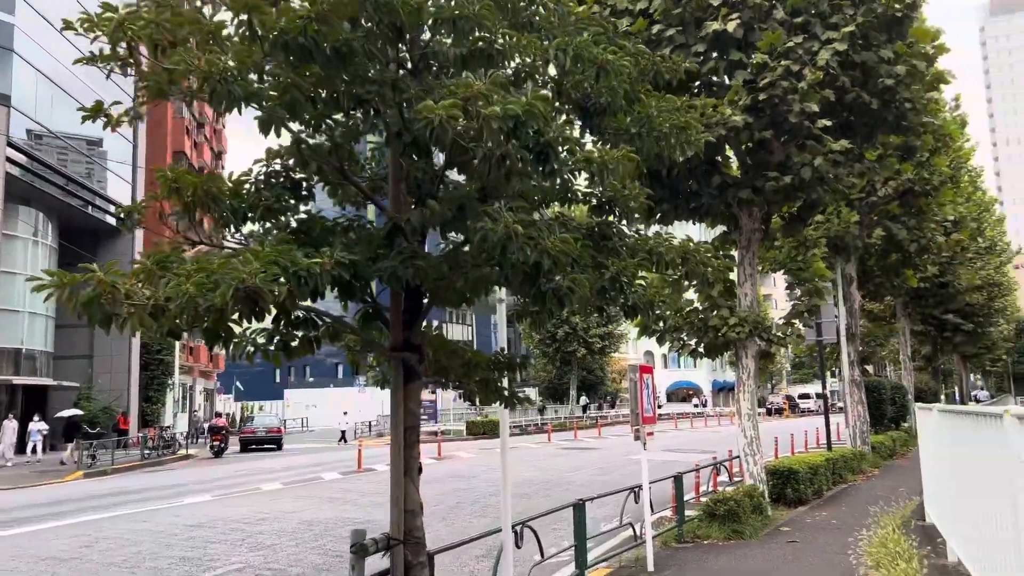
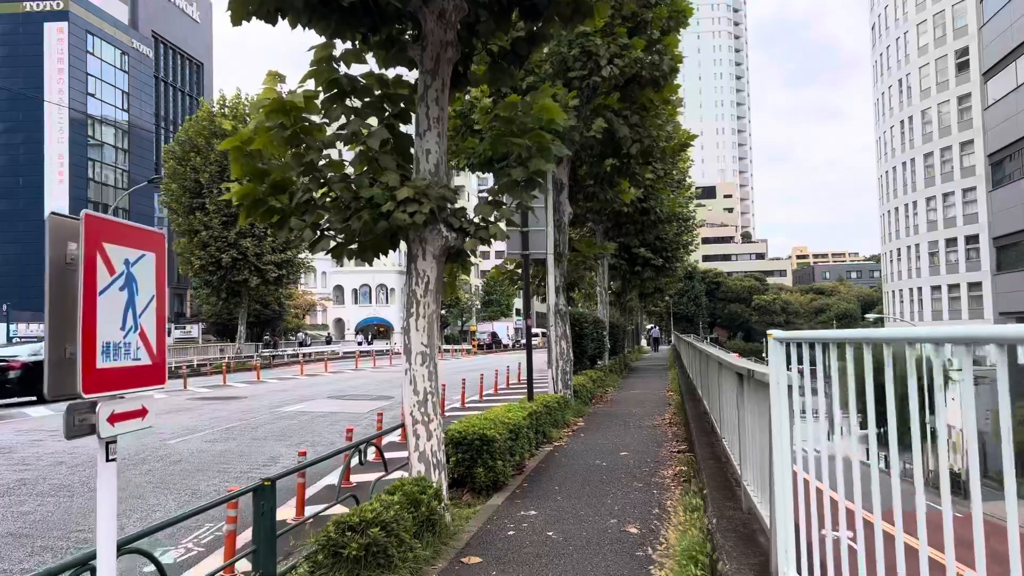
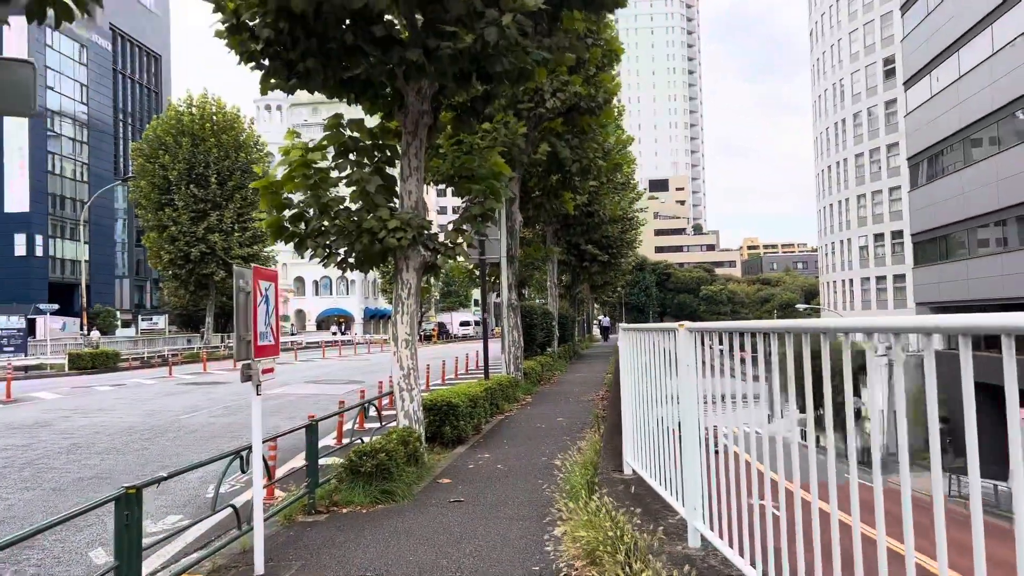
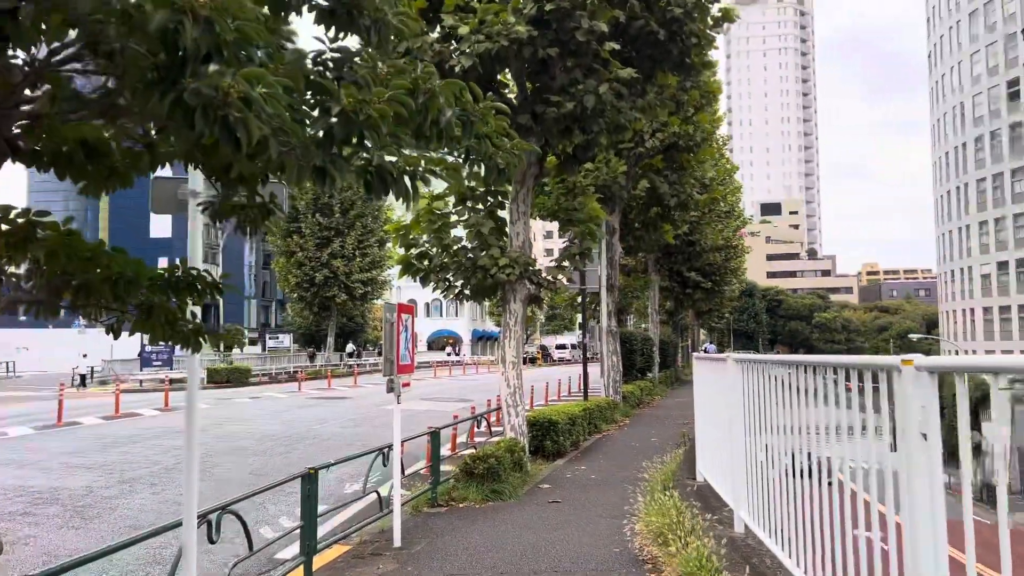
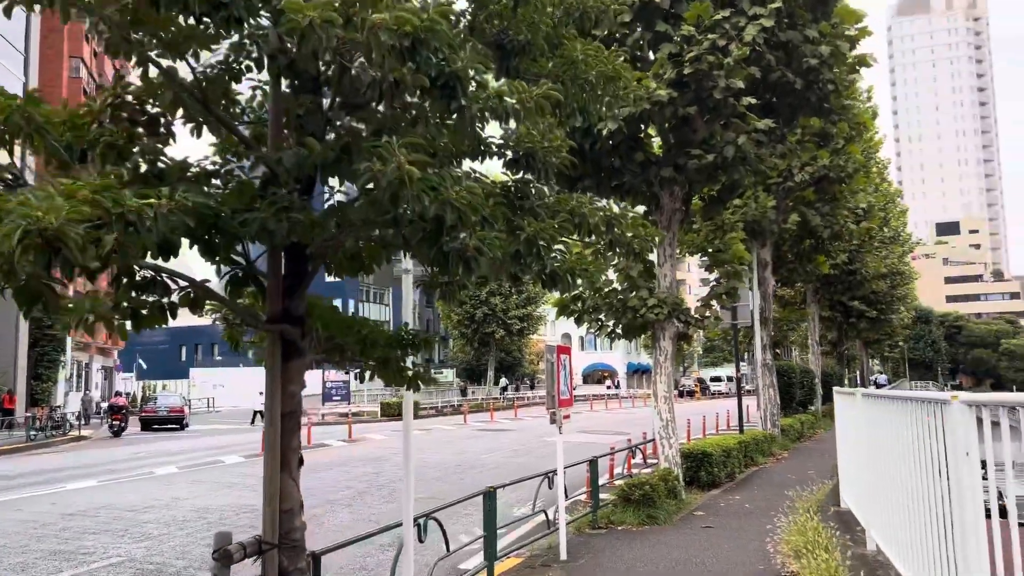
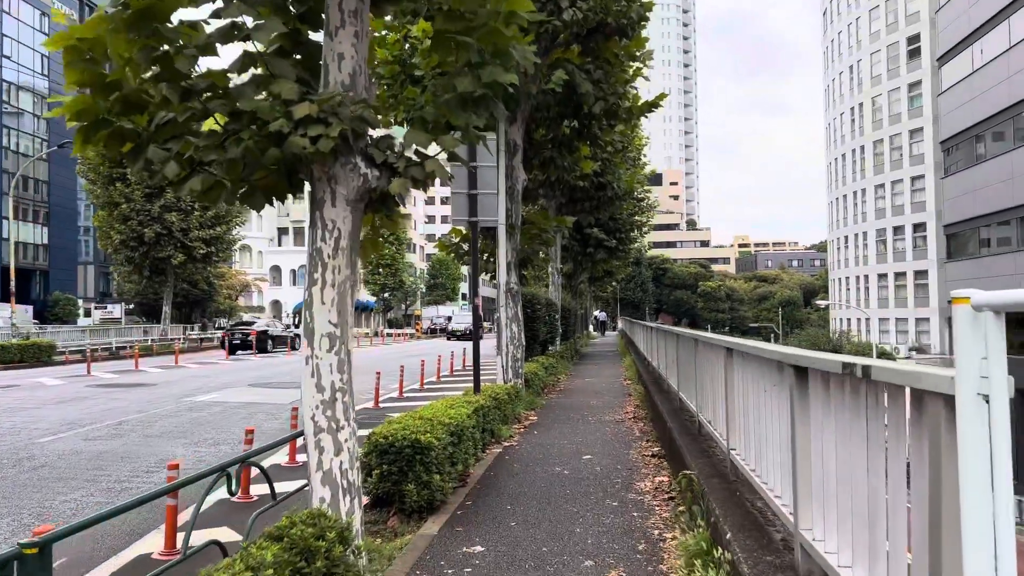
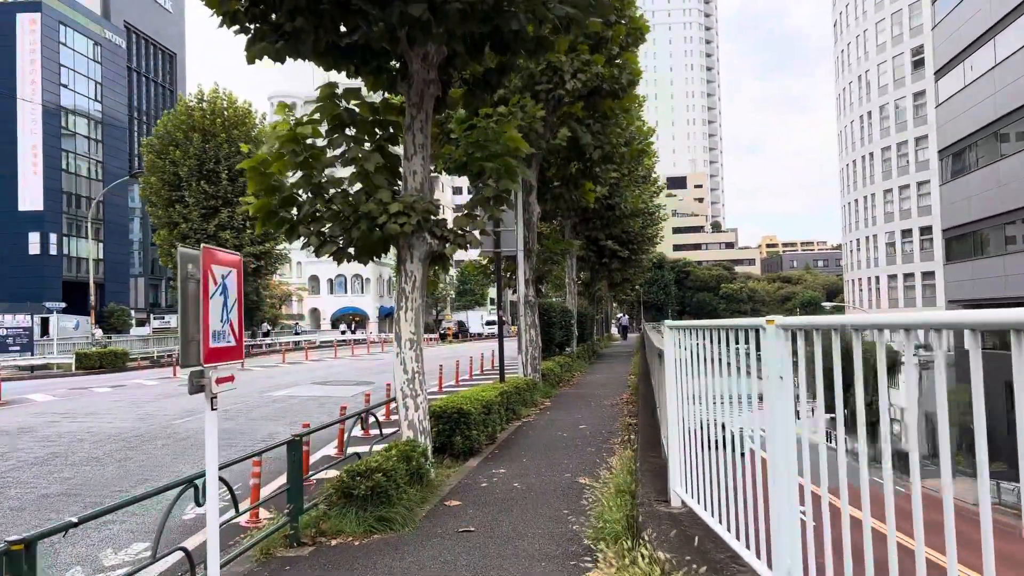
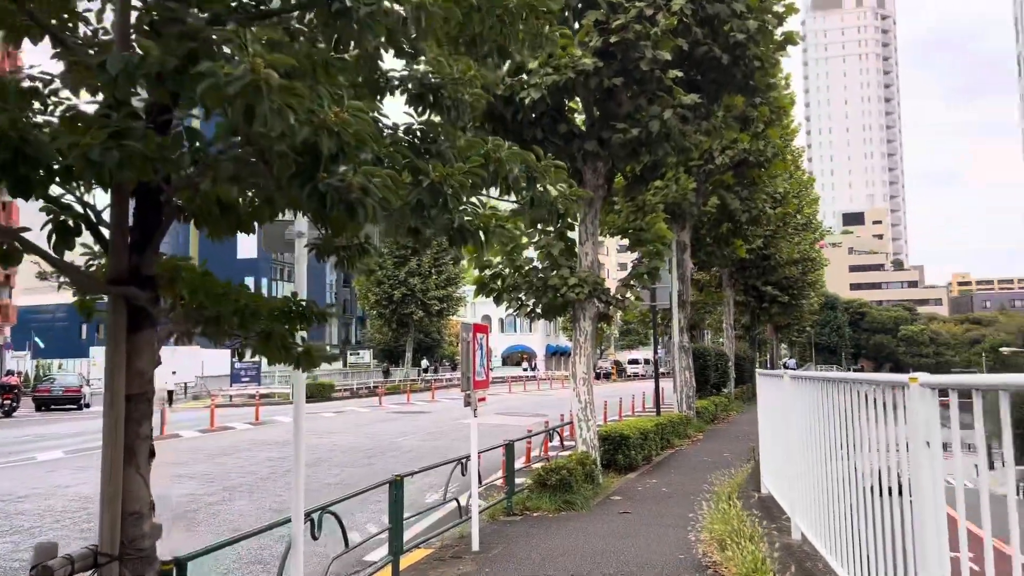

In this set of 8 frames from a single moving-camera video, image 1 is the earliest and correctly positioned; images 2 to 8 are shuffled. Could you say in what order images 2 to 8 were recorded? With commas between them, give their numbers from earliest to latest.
5, 8, 4, 3, 7, 2, 6
